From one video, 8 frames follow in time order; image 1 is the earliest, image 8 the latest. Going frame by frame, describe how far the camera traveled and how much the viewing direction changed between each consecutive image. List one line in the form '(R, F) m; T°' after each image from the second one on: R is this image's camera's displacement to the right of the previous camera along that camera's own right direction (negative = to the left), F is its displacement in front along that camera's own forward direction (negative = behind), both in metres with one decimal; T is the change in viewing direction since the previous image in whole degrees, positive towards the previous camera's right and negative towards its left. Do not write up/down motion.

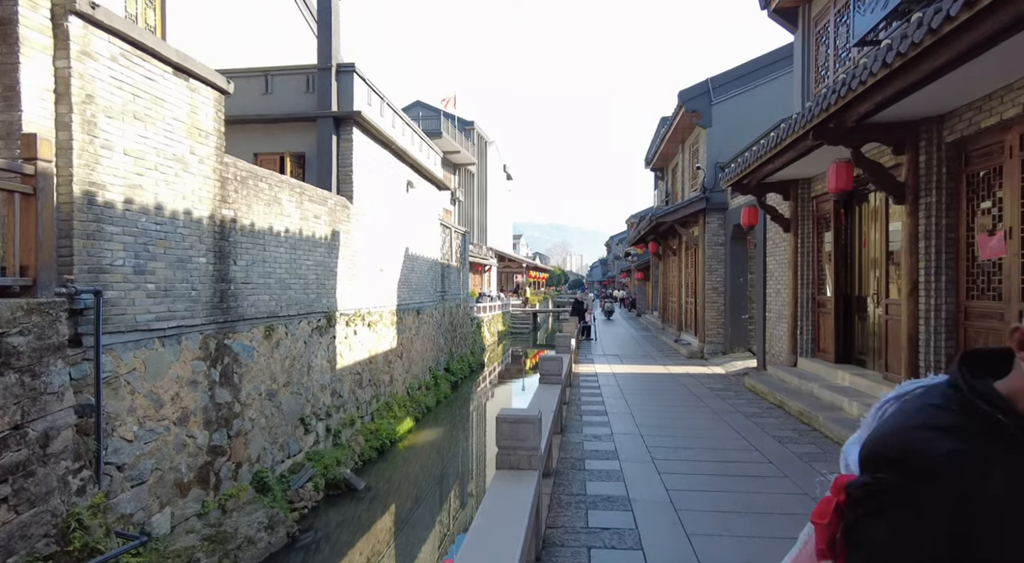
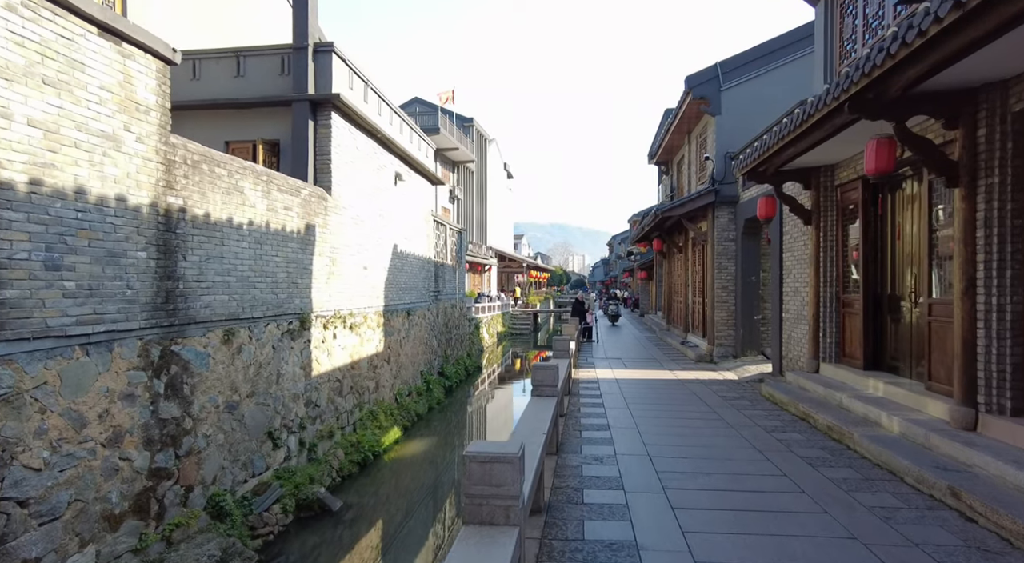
(+0.1, +0.7) m; 0°
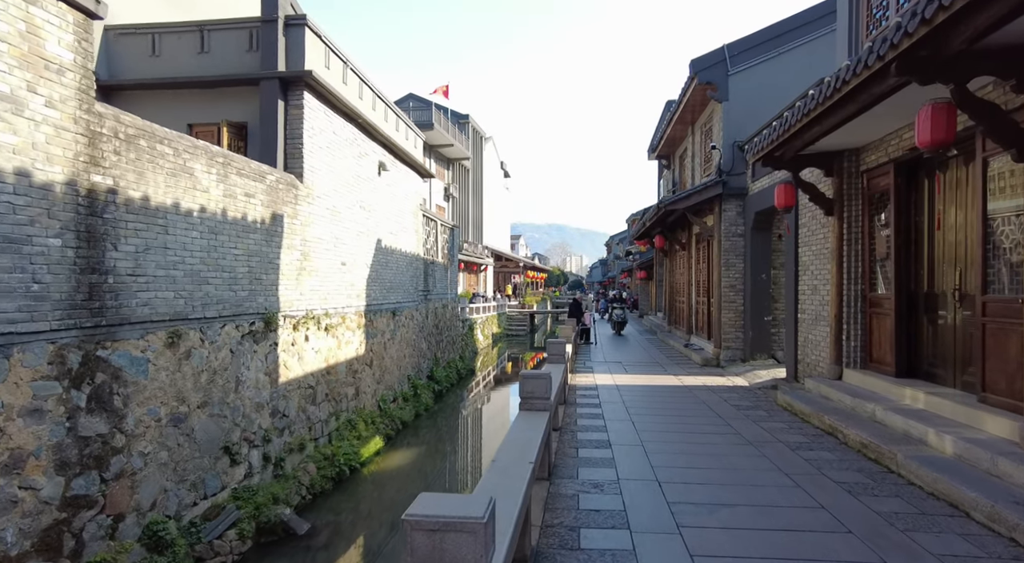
(+0.1, +0.7) m; 0°
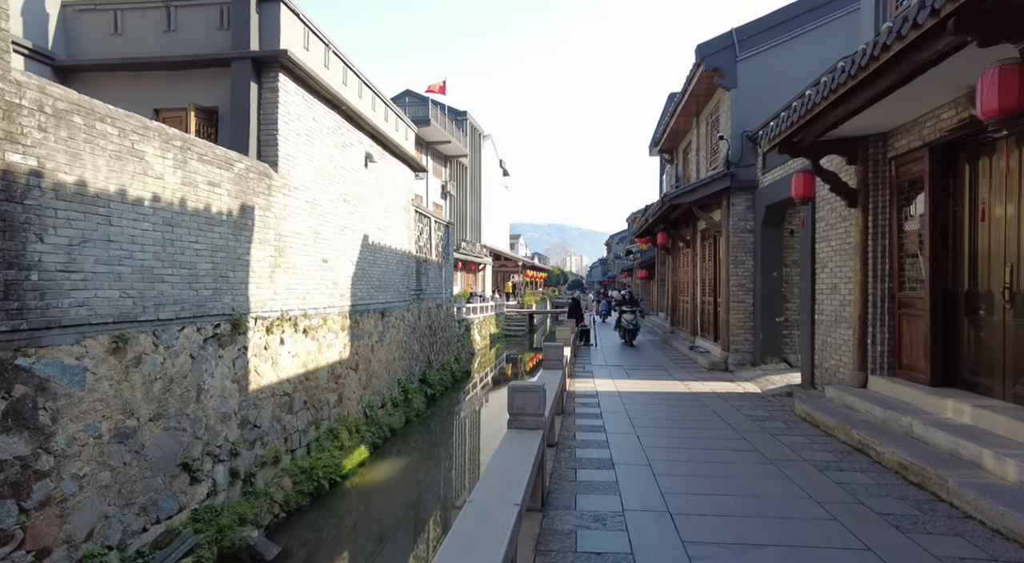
(+0.1, +0.6) m; 0°
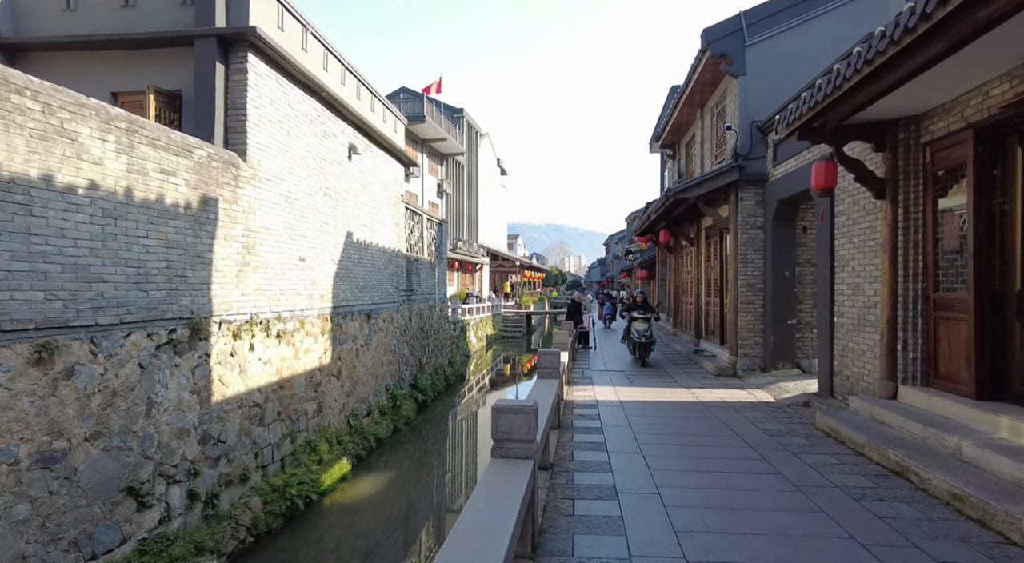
(+0.1, +0.6) m; 0°
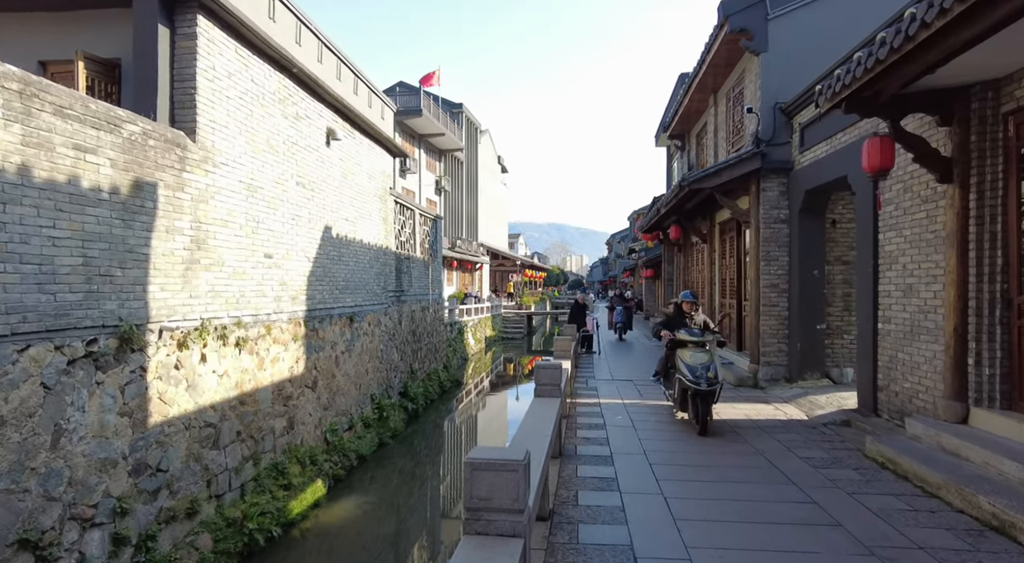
(+0.1, +0.9) m; 0°
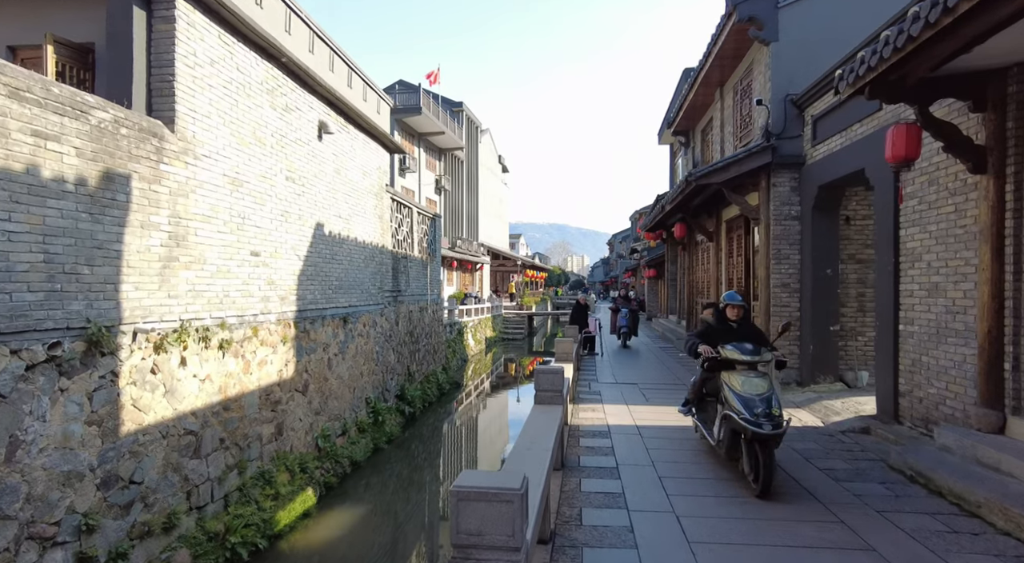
(0.0, +0.3) m; 0°
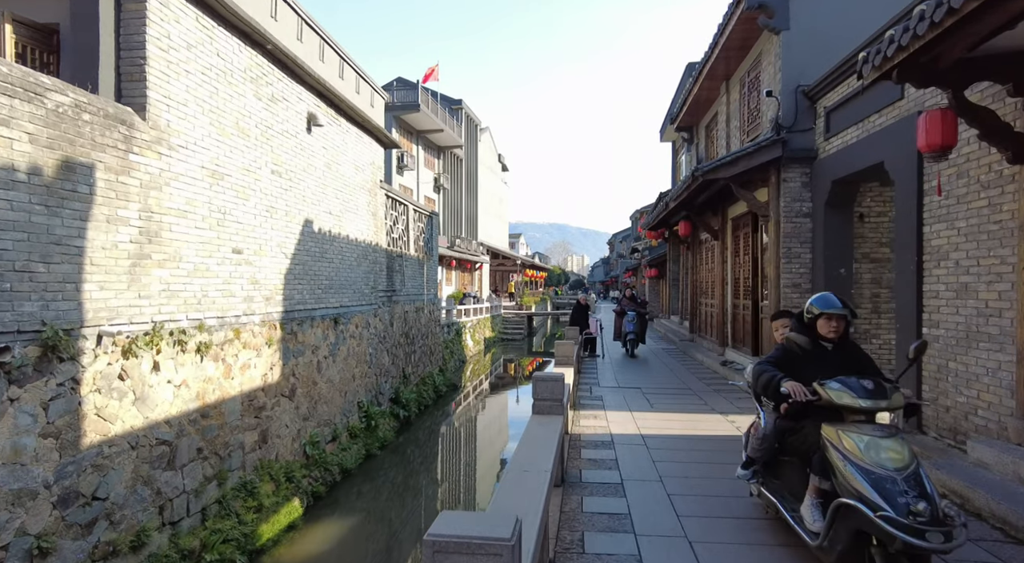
(0.0, +0.3) m; 0°
